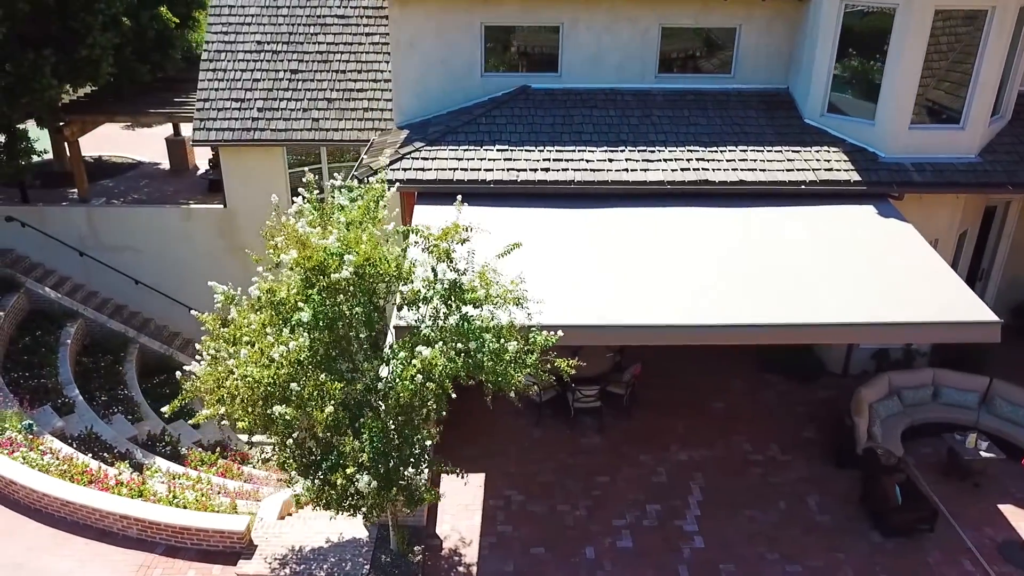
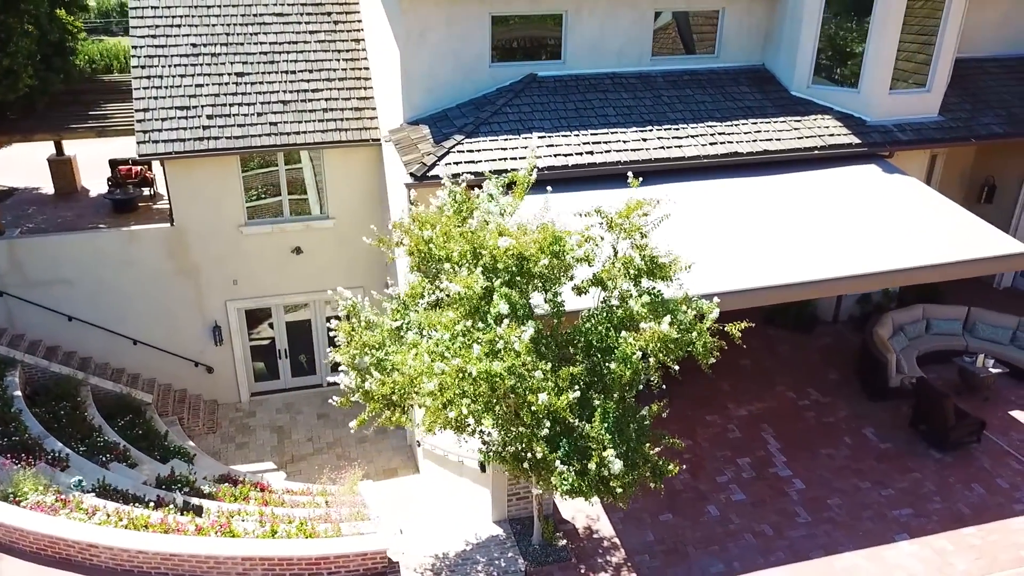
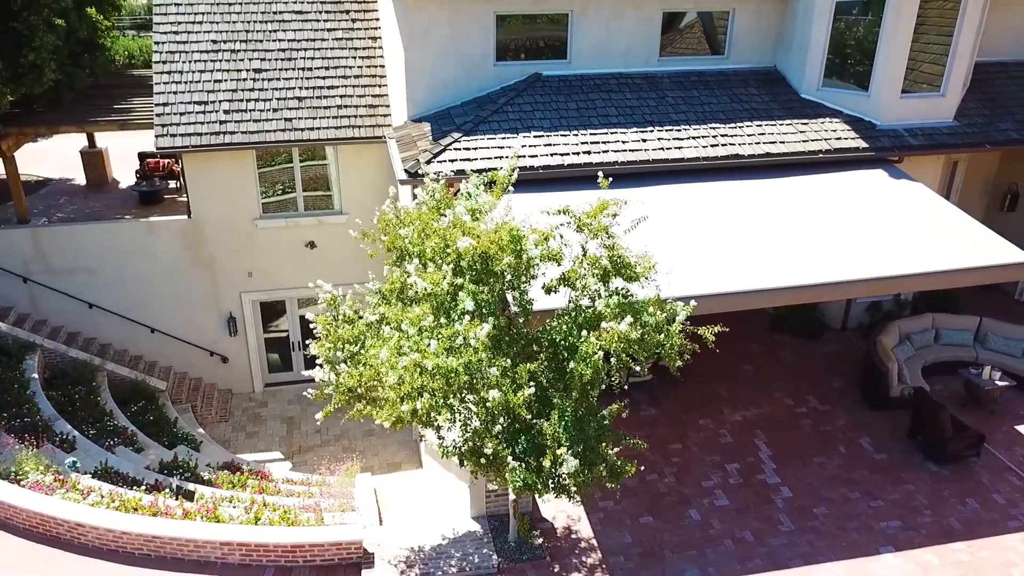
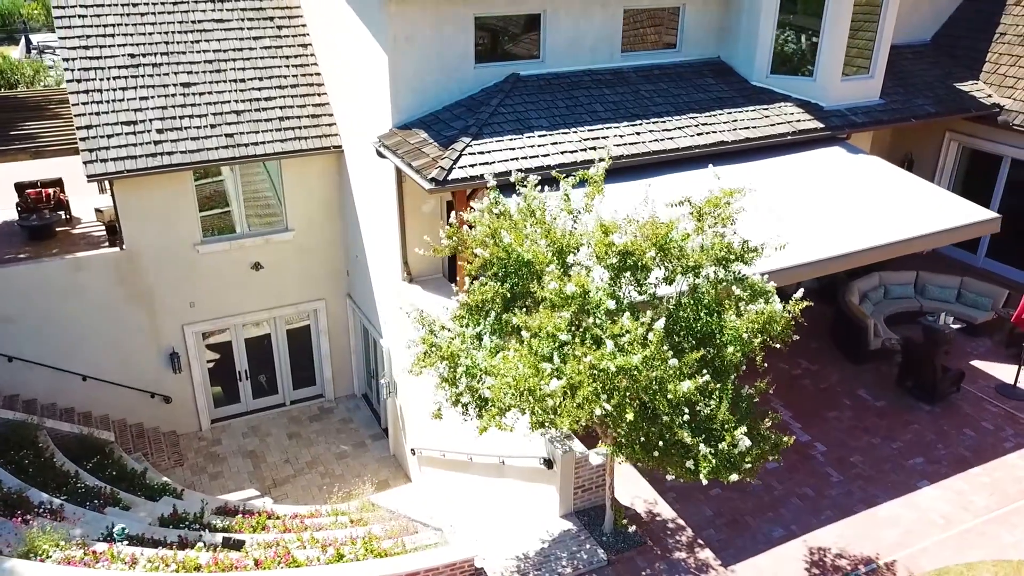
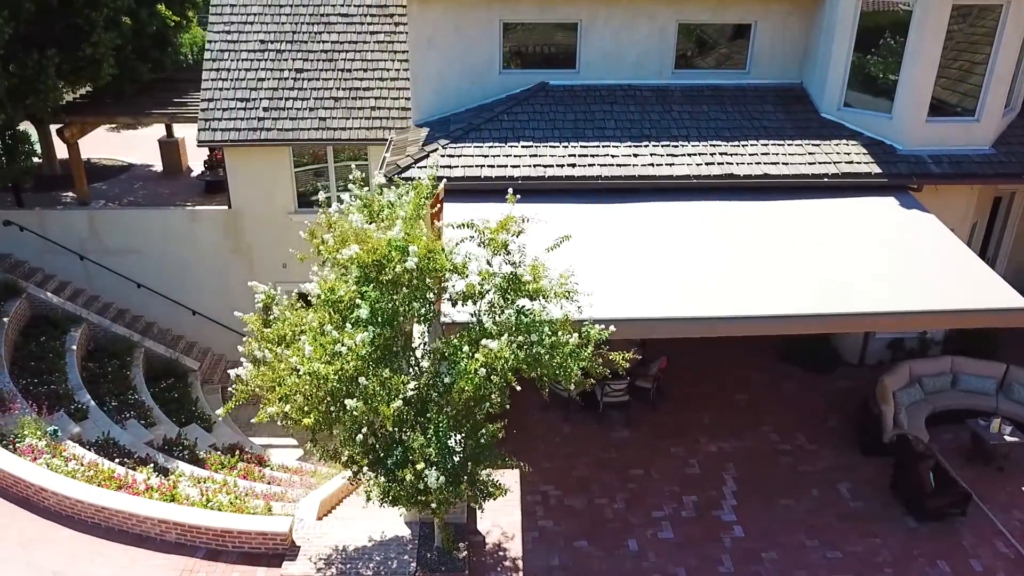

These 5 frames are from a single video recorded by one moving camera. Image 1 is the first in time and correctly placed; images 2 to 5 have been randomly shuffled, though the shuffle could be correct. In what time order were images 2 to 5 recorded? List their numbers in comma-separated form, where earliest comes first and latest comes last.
5, 3, 2, 4
